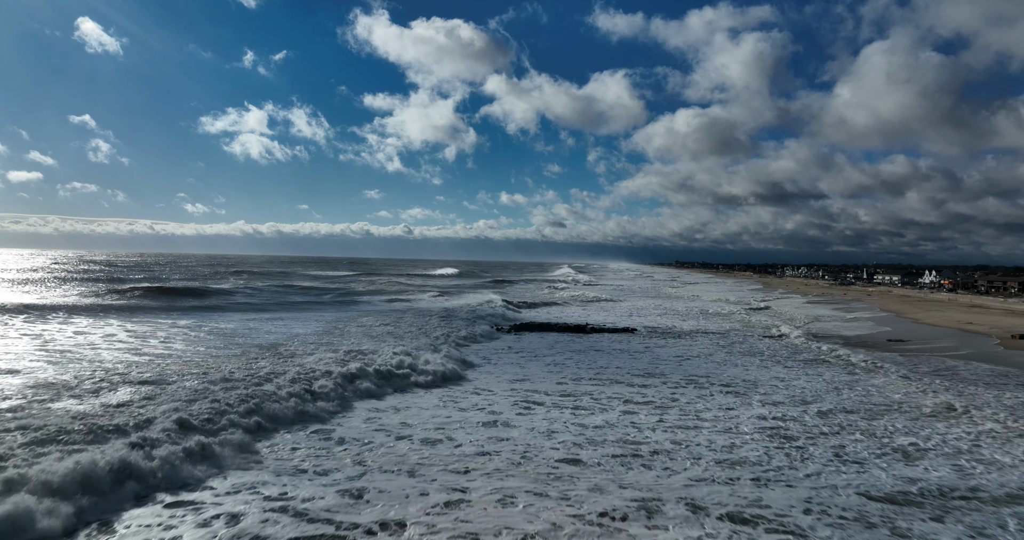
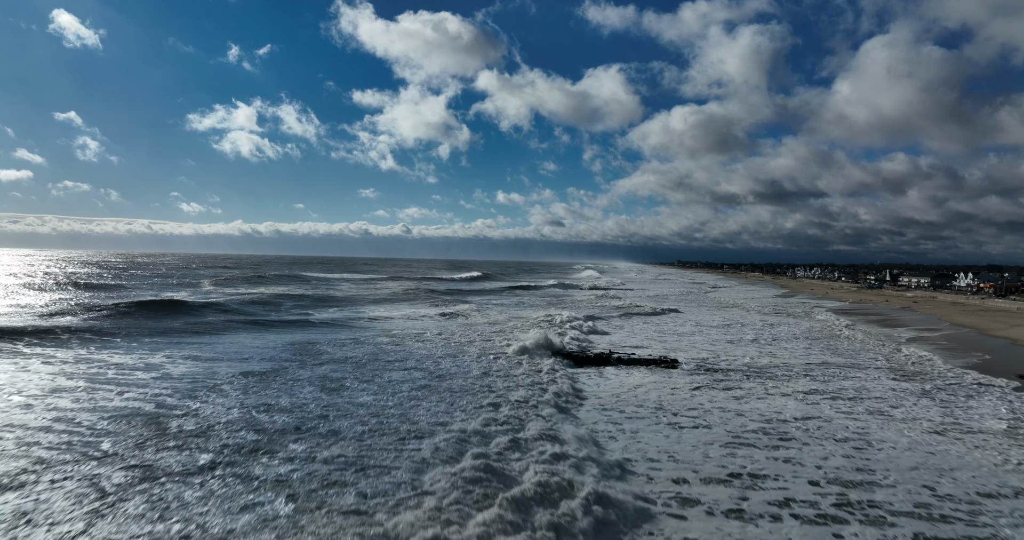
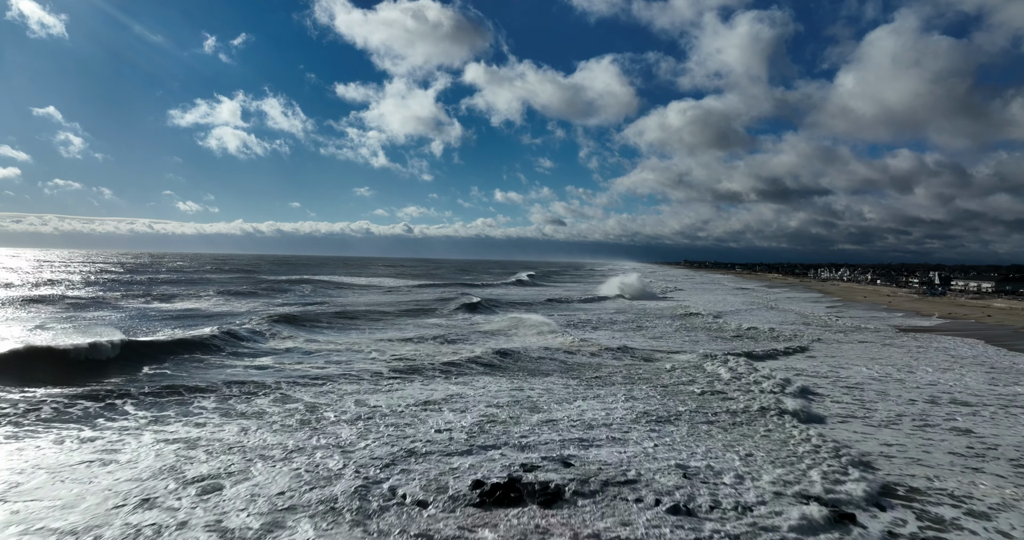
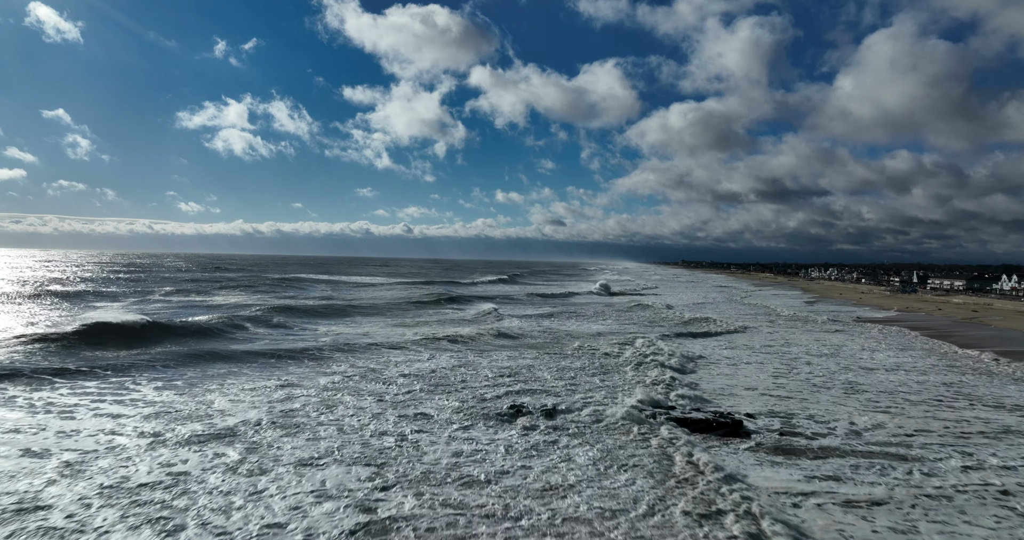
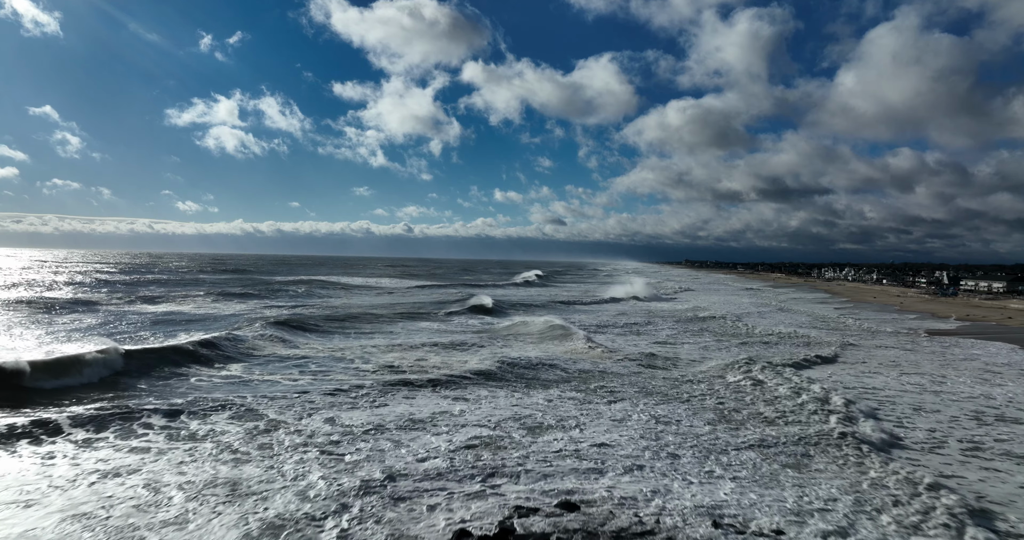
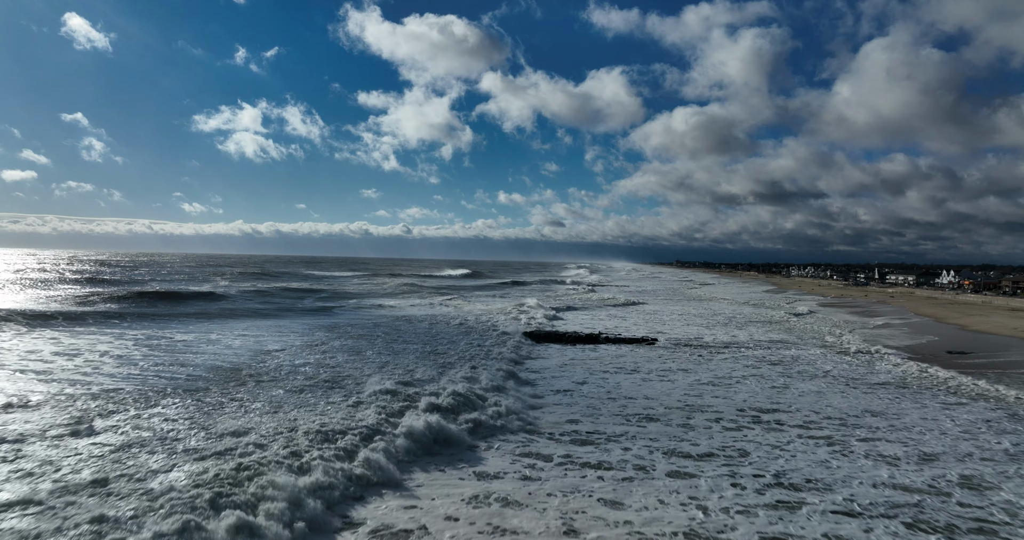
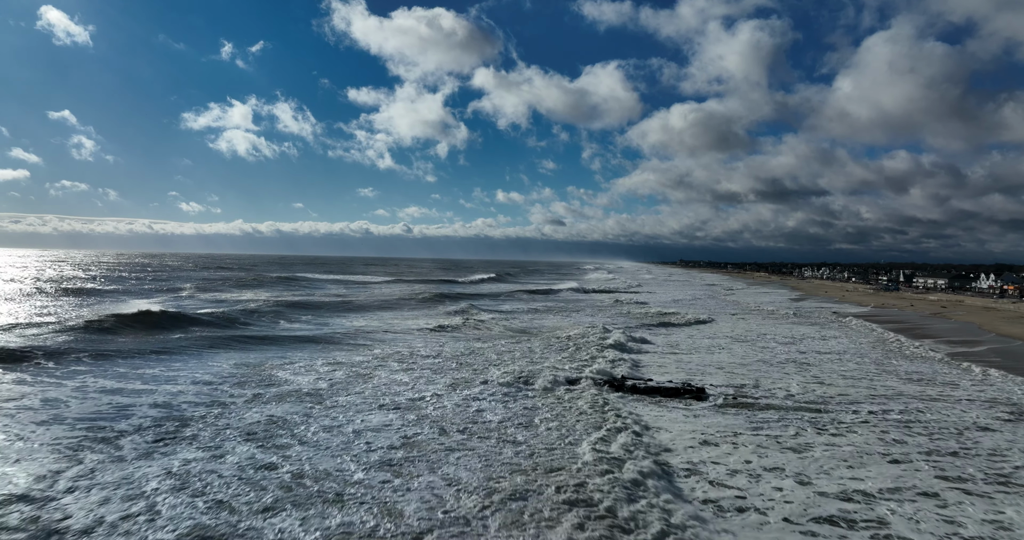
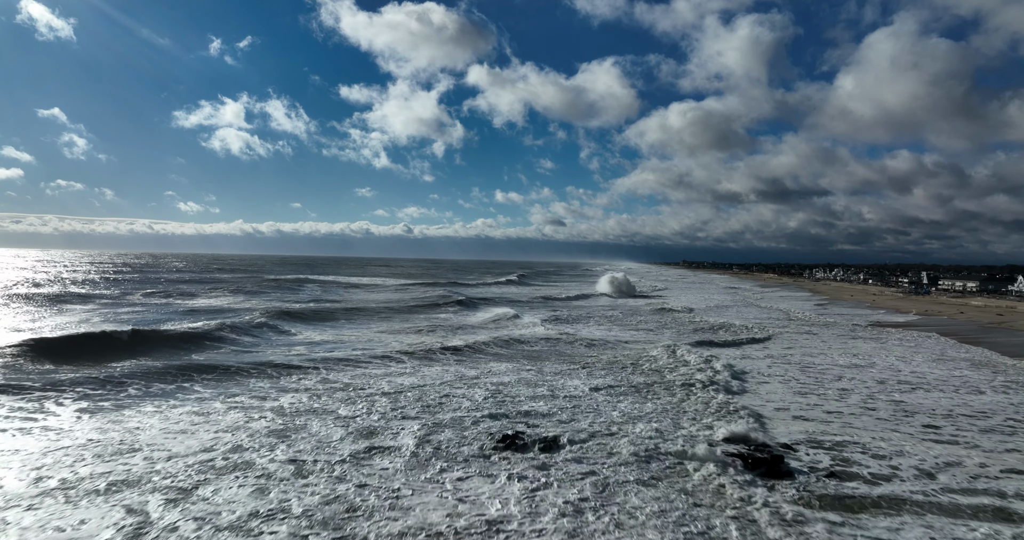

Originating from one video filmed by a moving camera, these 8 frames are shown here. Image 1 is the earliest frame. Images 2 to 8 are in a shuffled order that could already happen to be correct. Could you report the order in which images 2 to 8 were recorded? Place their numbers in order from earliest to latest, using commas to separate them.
6, 2, 7, 4, 8, 3, 5
